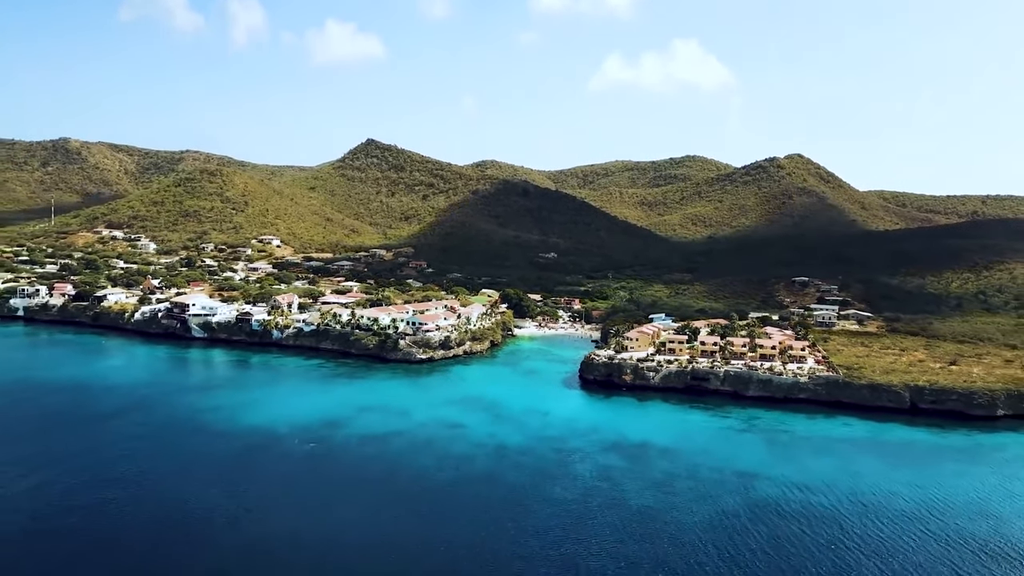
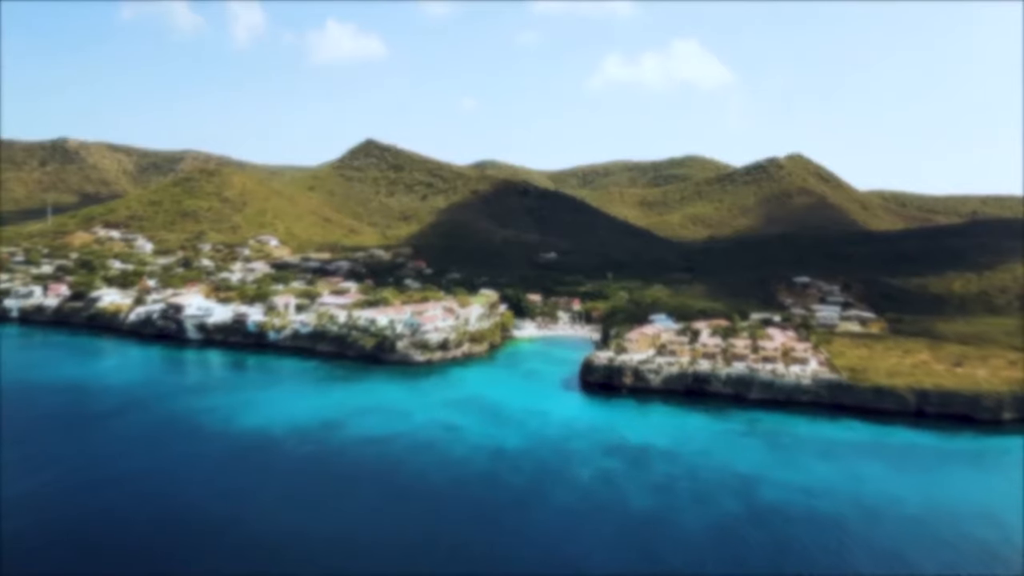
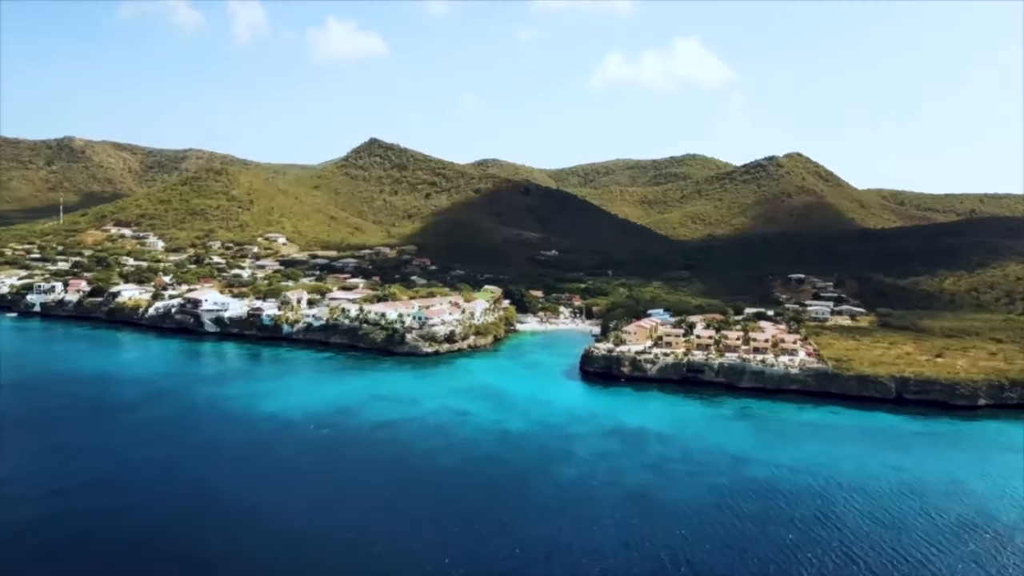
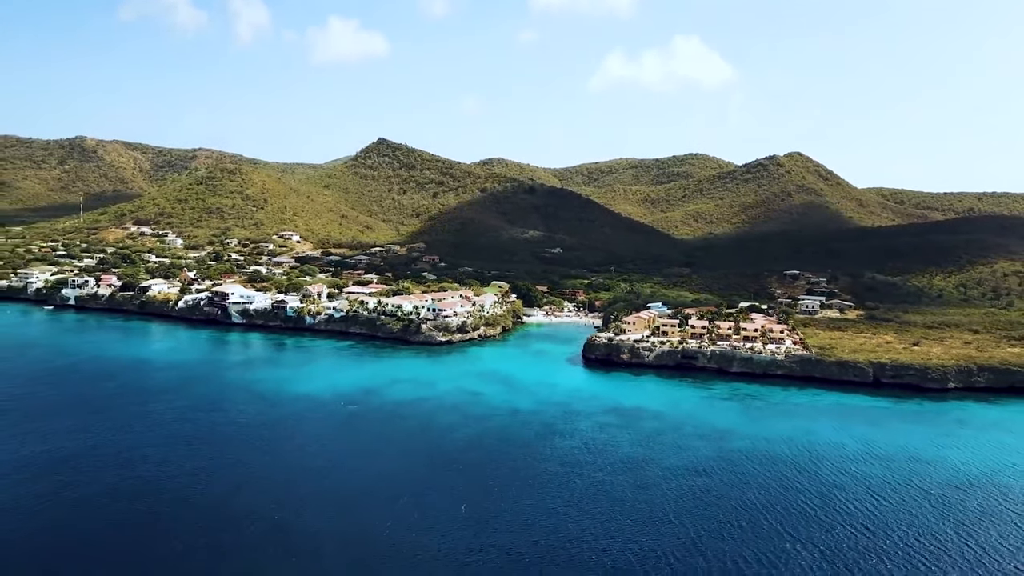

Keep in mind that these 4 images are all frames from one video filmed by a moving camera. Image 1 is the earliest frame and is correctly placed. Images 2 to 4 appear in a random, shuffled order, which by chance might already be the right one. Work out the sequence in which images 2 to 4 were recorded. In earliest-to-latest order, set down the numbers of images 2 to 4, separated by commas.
4, 3, 2
